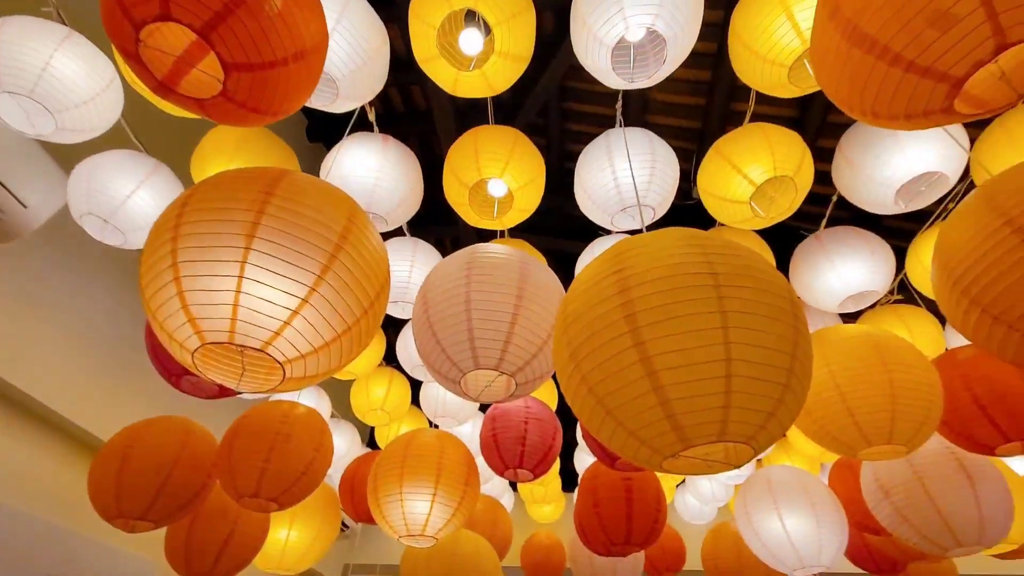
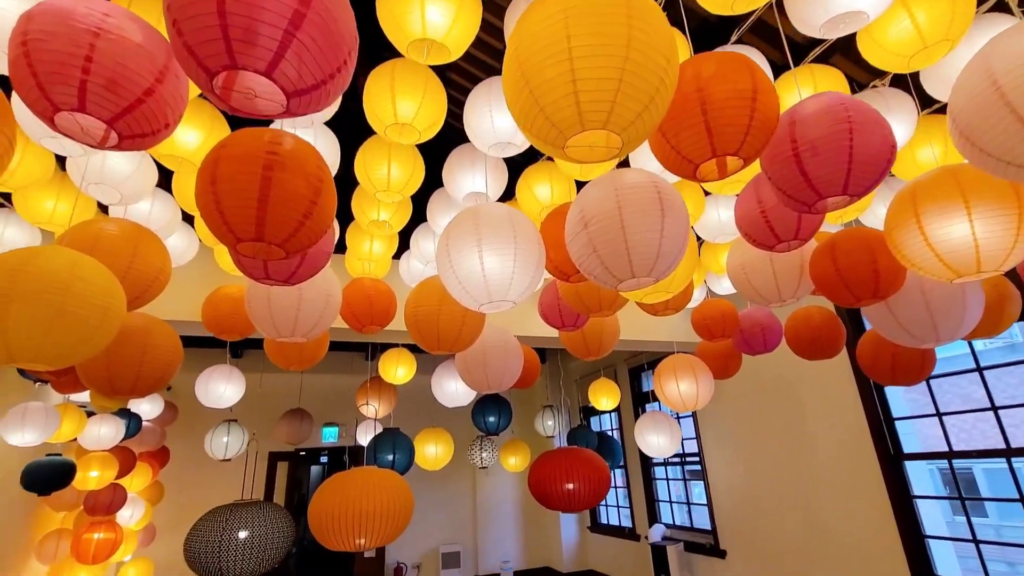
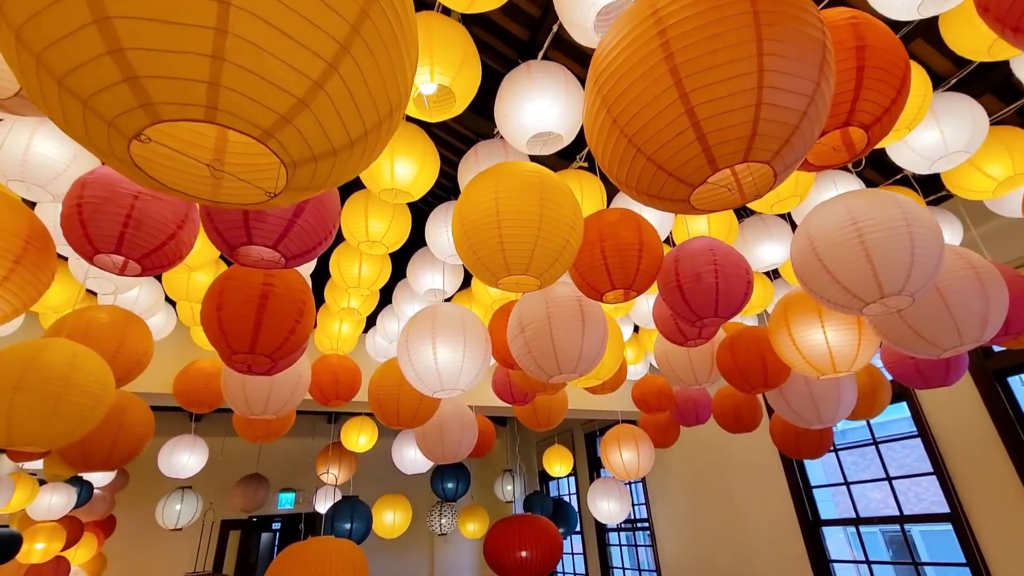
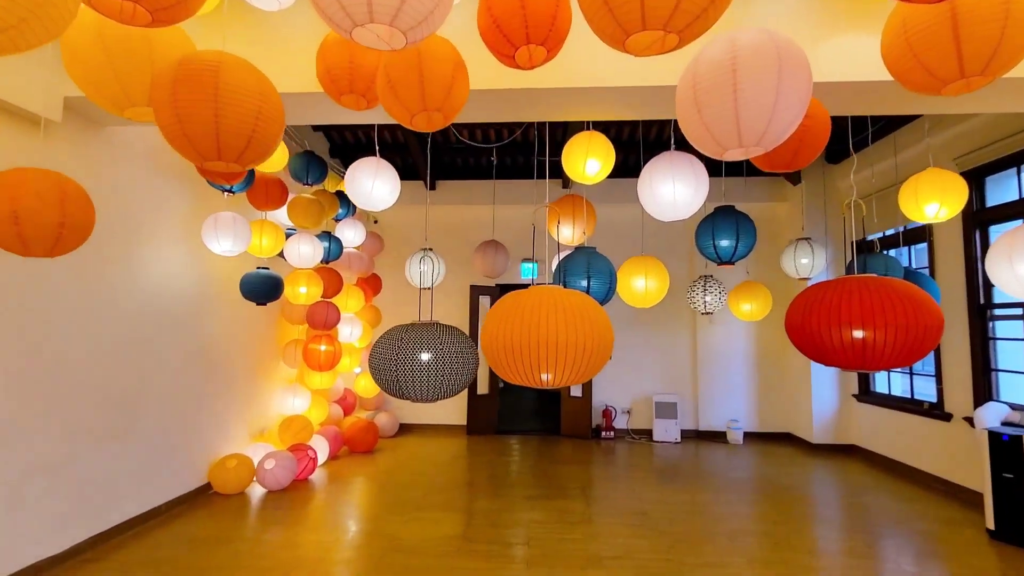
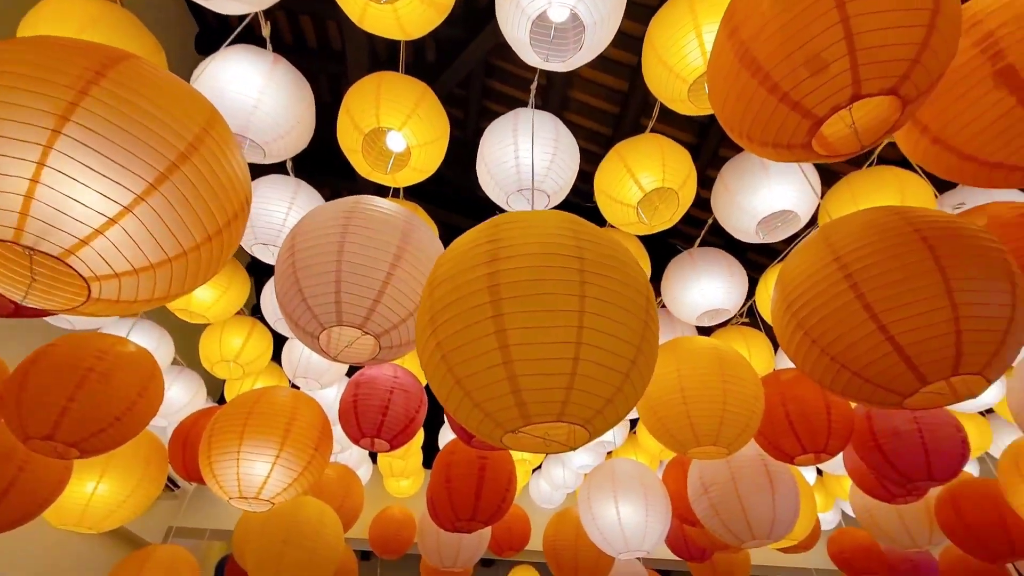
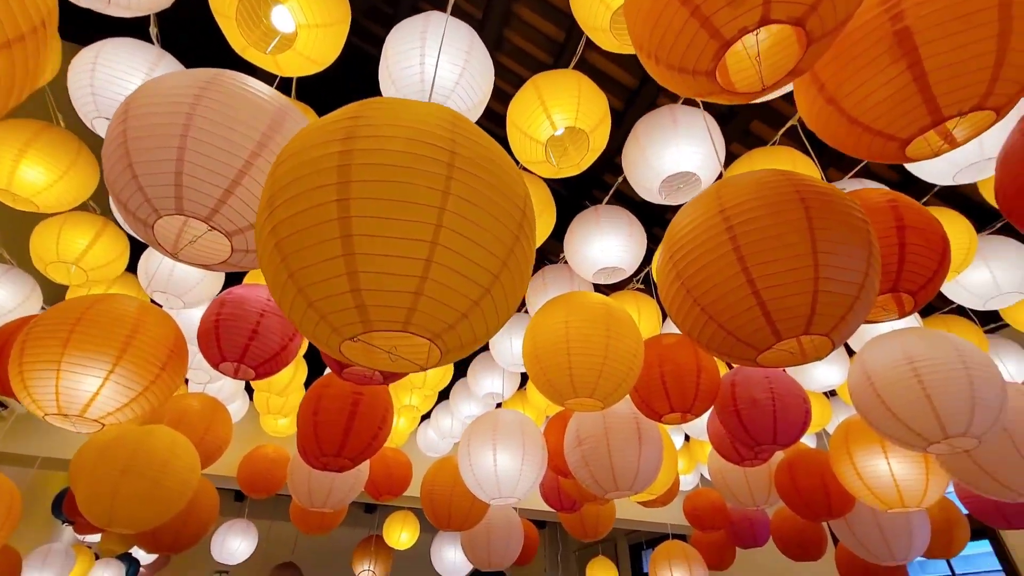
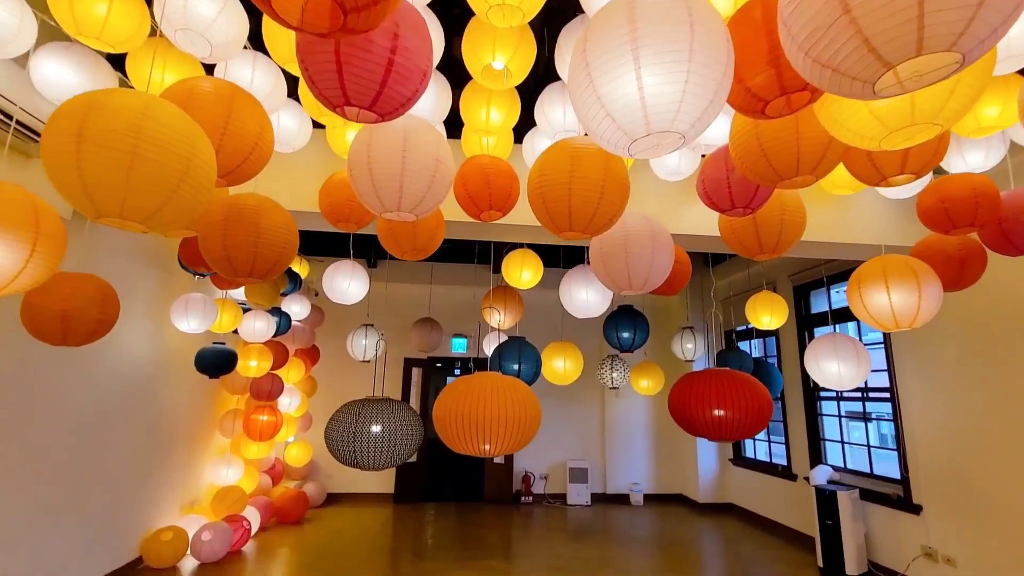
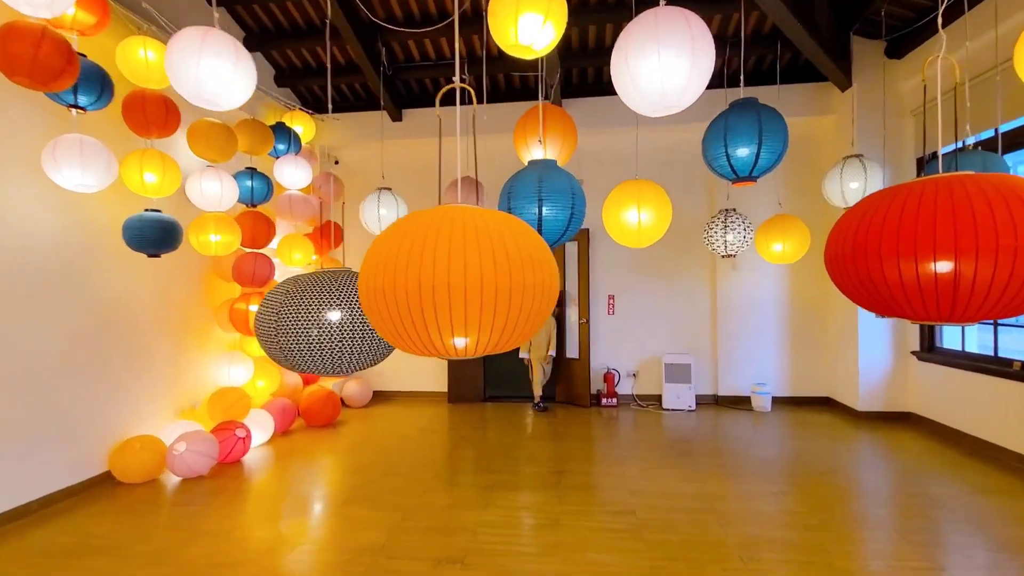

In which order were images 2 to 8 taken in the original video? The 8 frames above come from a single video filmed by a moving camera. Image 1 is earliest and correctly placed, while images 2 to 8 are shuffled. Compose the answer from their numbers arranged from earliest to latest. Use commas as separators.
5, 6, 3, 2, 7, 4, 8
